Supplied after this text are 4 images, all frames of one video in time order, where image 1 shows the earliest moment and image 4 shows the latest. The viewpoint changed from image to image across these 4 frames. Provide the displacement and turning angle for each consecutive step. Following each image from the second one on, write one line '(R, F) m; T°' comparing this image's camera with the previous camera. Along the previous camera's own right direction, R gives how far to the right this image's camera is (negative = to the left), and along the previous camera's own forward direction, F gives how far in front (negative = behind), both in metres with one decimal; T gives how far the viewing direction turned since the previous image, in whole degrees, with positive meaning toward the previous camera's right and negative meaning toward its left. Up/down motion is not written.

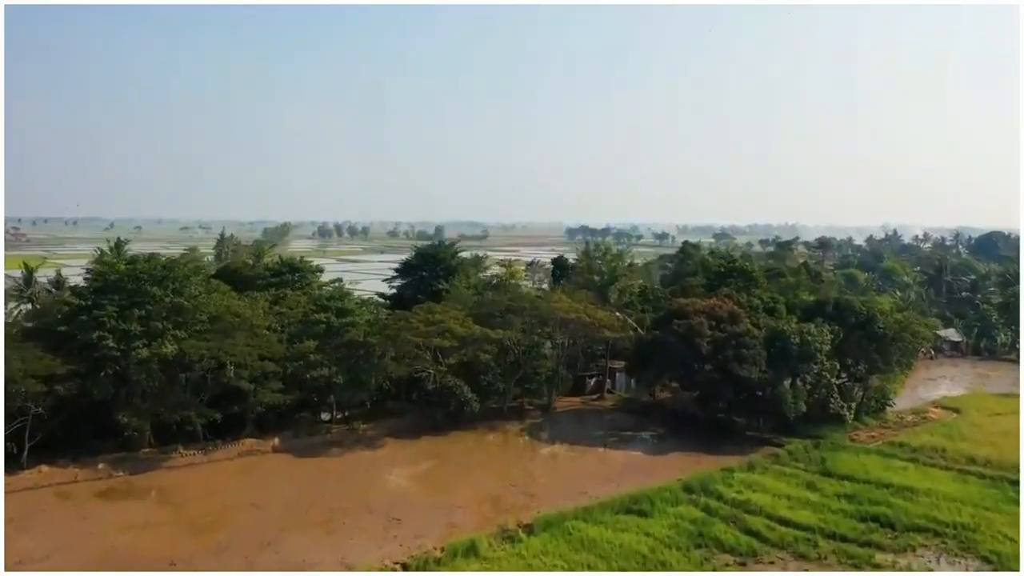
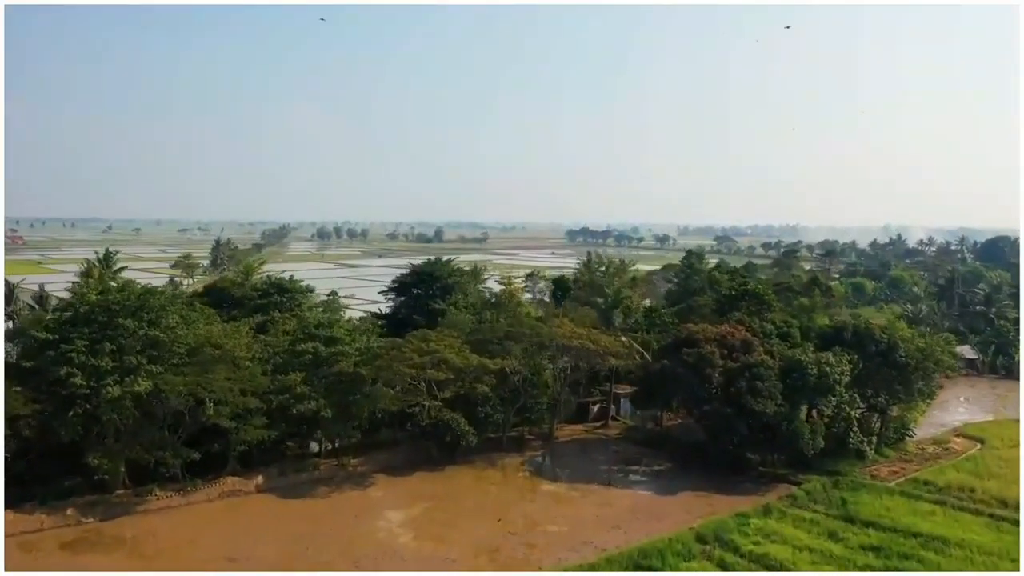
(0.0, +0.9) m; 0°
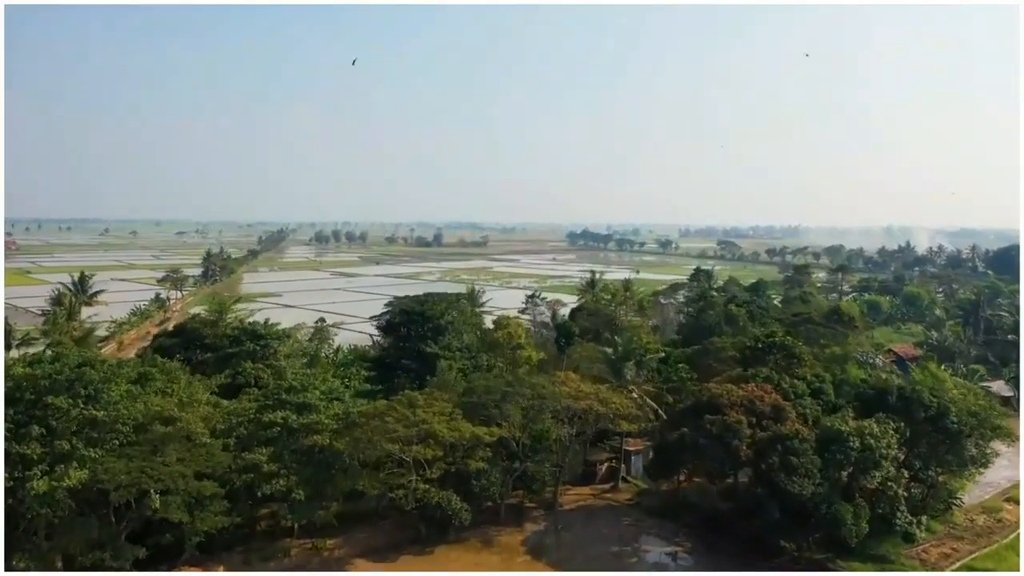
(0.0, +1.9) m; 0°
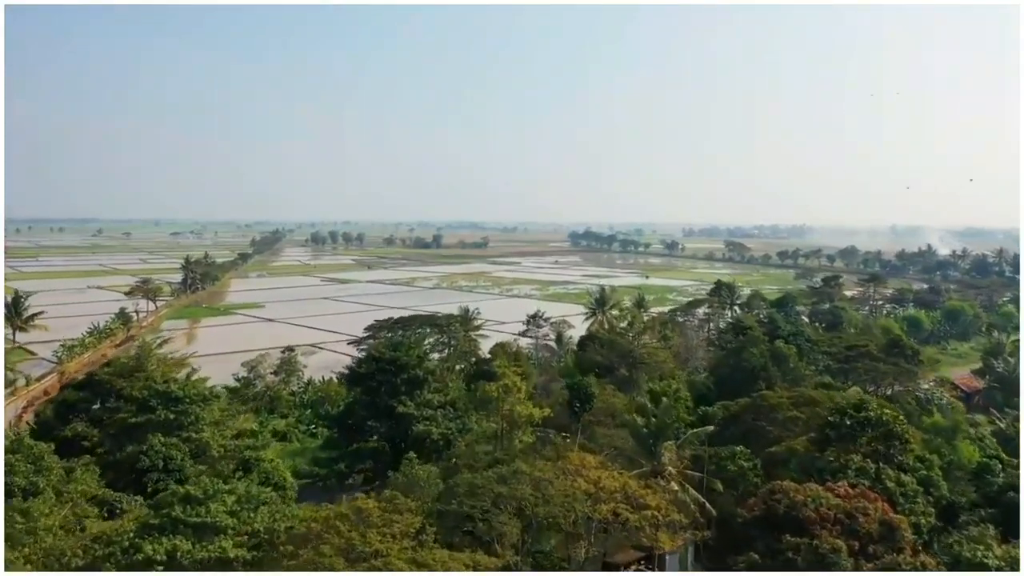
(+0.1, +4.1) m; 0°
